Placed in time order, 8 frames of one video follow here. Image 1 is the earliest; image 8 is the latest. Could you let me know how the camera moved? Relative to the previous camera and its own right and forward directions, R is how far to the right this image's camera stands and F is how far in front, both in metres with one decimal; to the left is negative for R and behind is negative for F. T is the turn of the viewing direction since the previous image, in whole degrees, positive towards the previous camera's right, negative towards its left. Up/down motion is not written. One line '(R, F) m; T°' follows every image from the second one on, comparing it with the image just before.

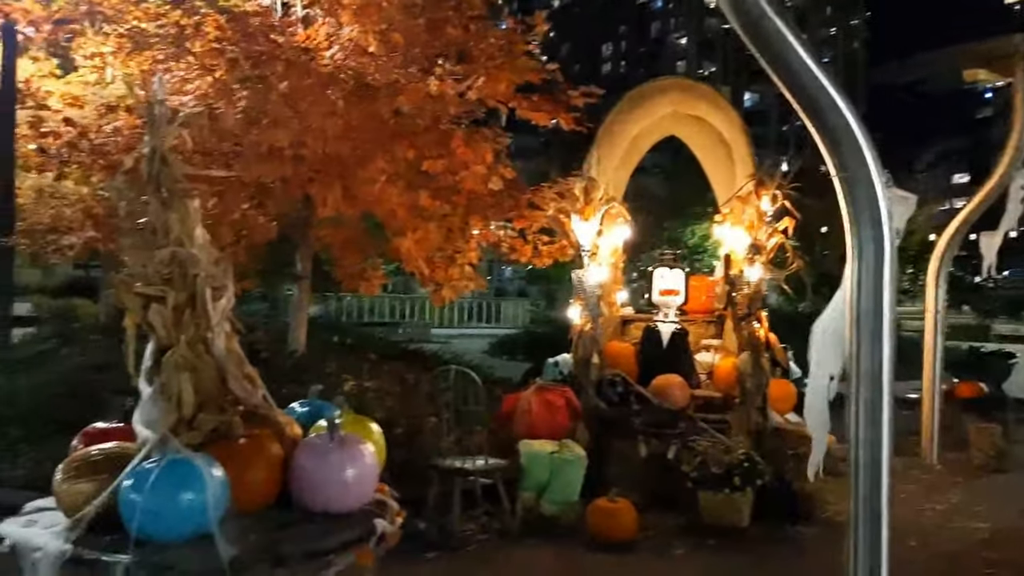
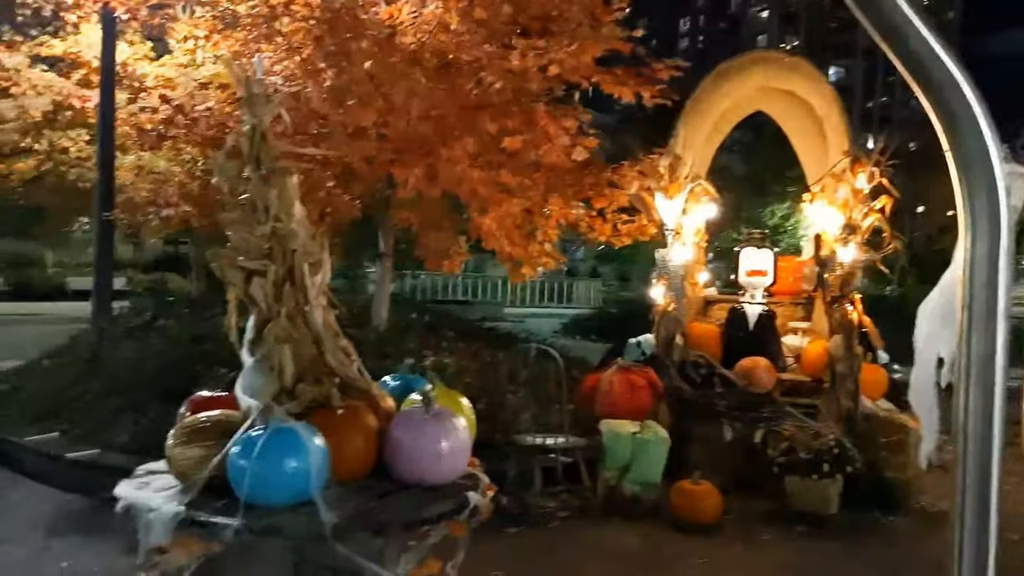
(-0.1, 0.0) m; -5°
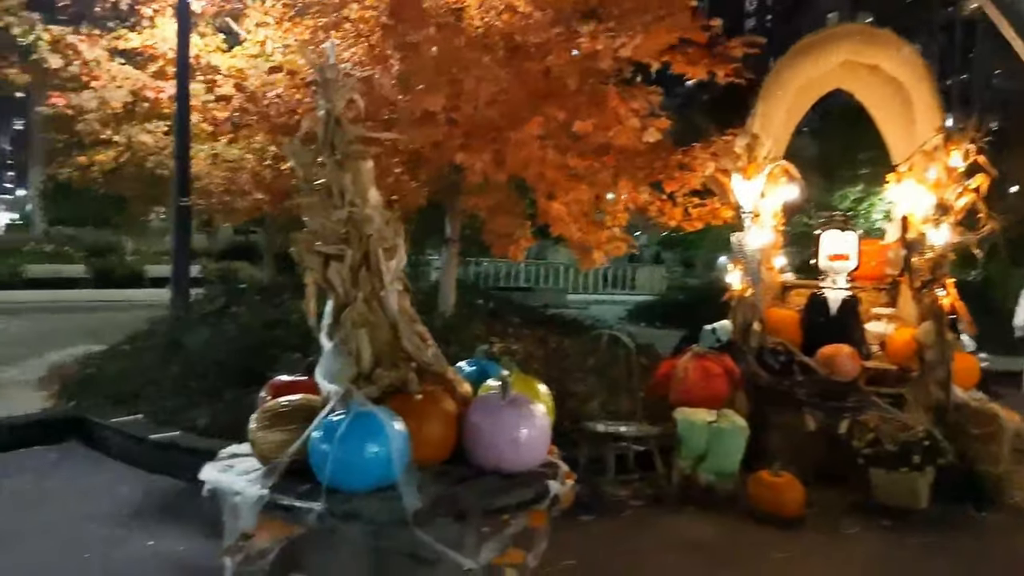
(-0.1, +0.1) m; -4°
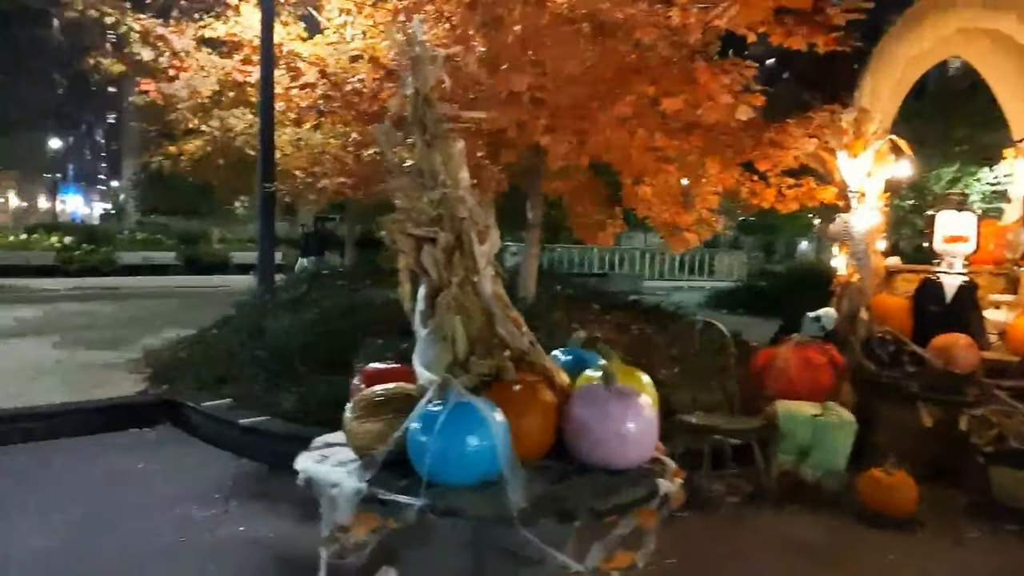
(-0.1, +0.2) m; -5°
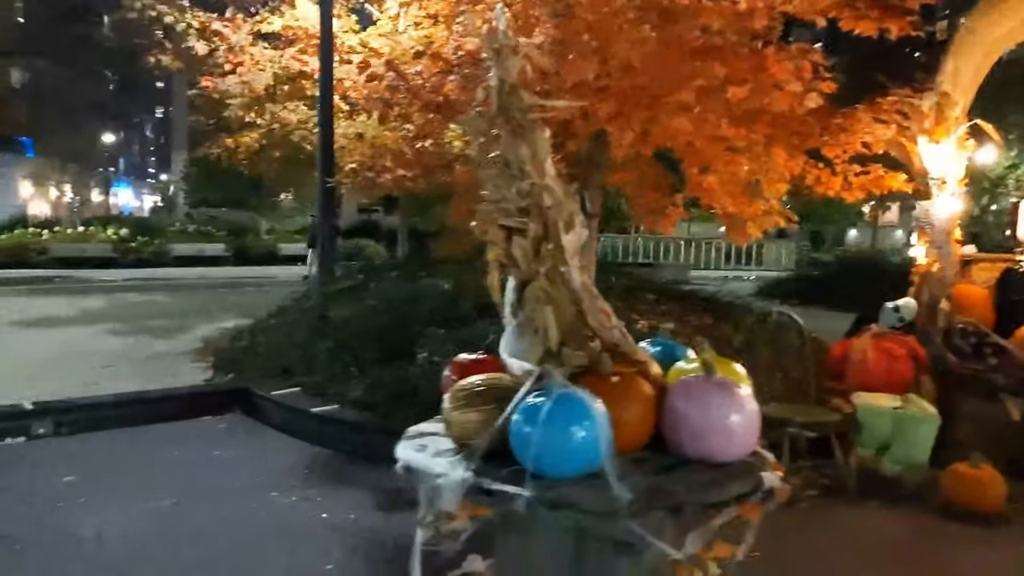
(-0.2, 0.0) m; -3°
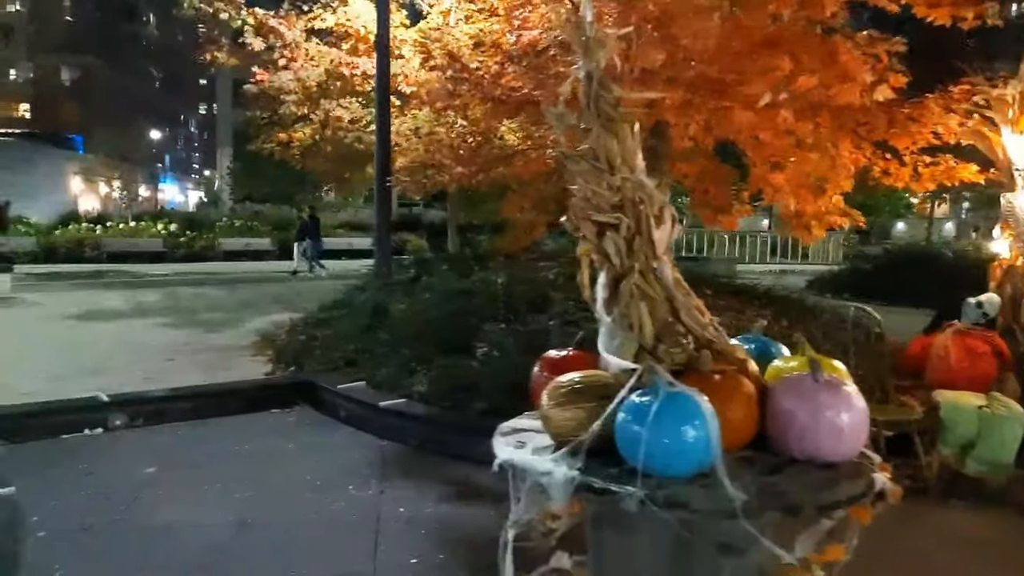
(-0.2, 0.0) m; -3°
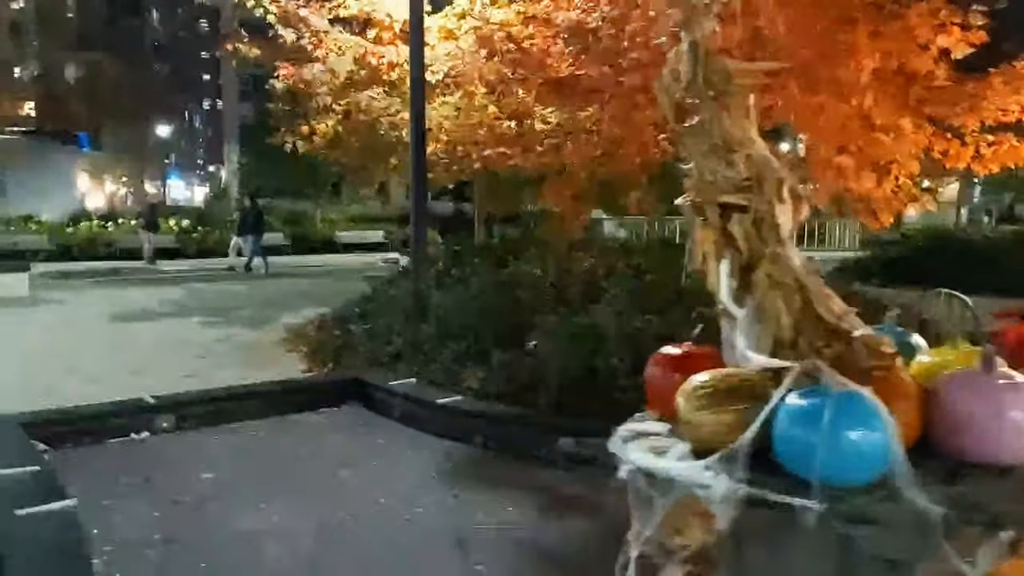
(-0.5, +0.3) m; 0°
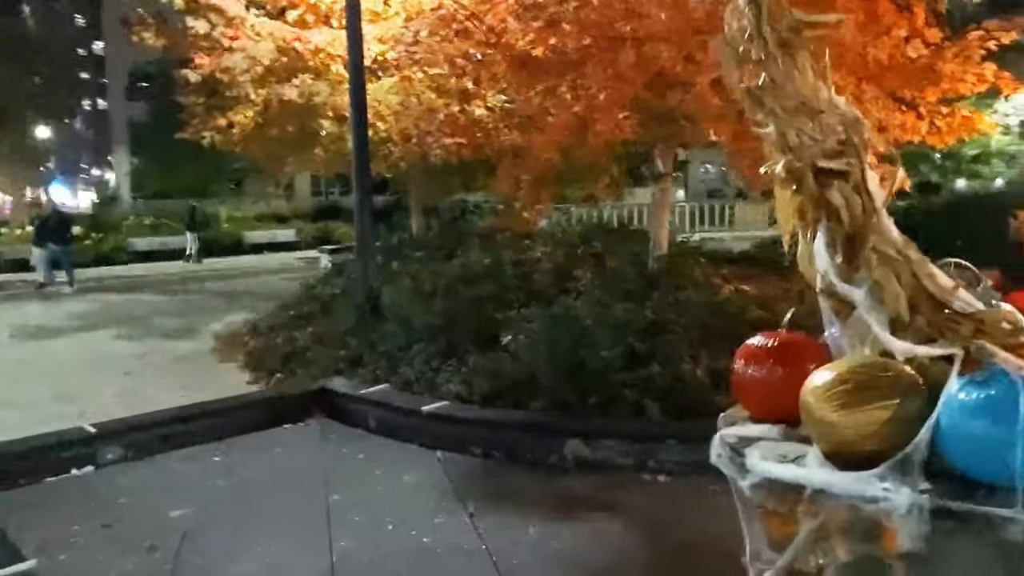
(-0.6, +0.5) m; +7°
